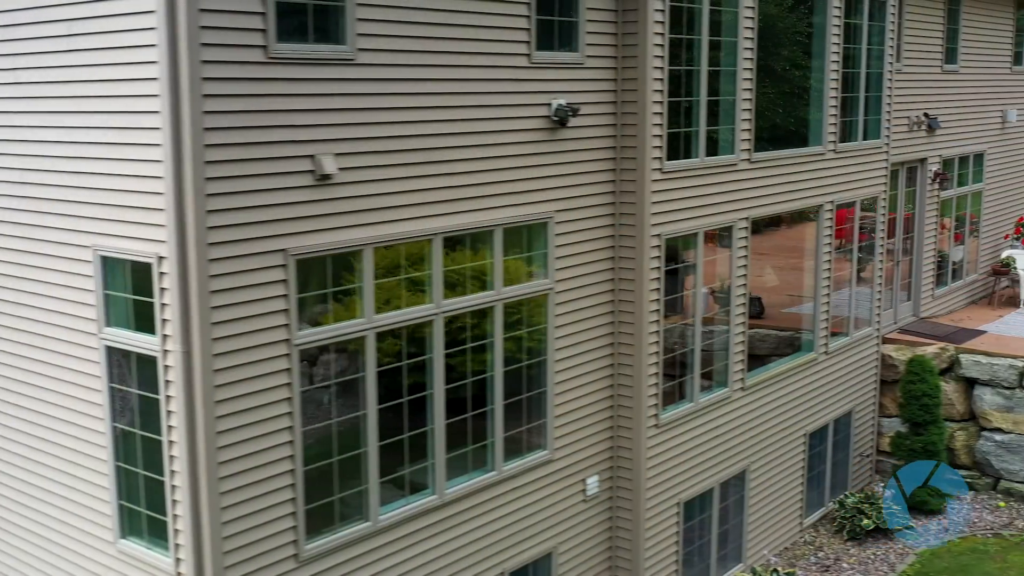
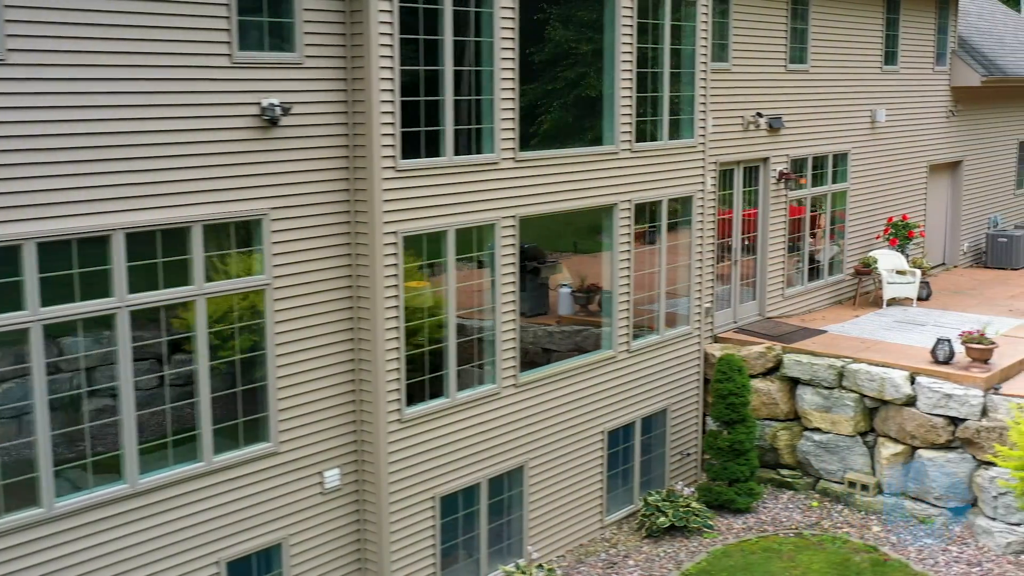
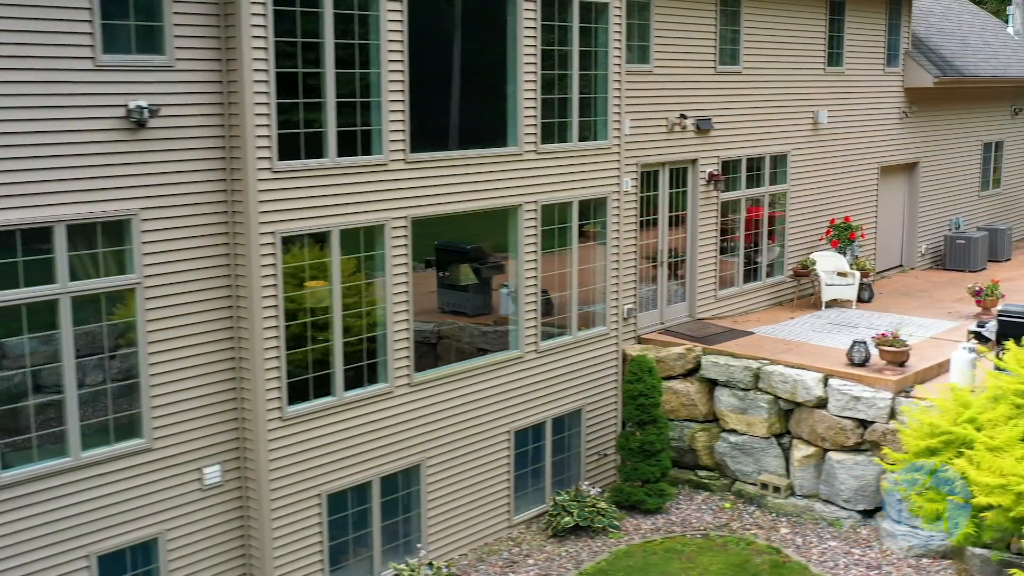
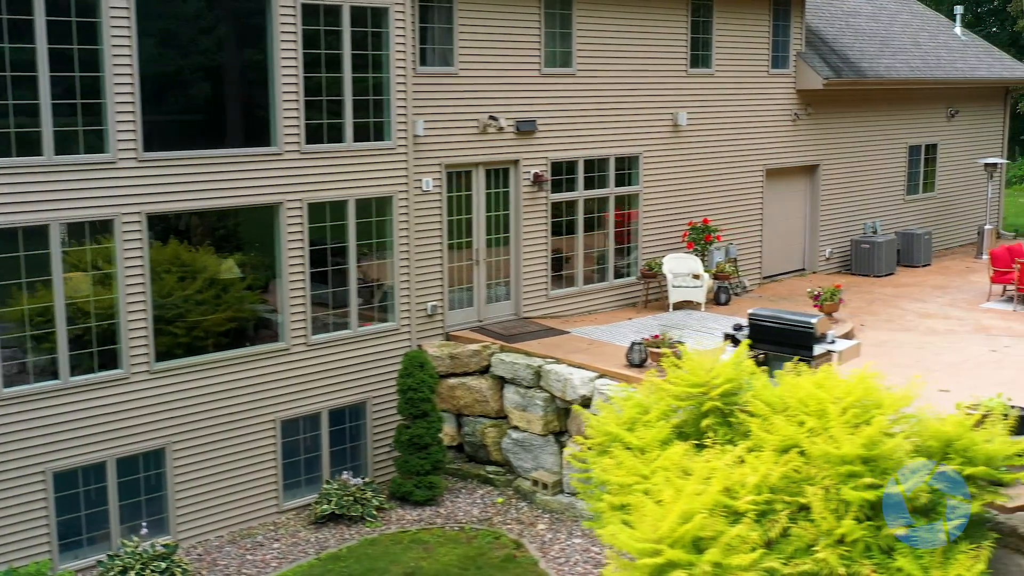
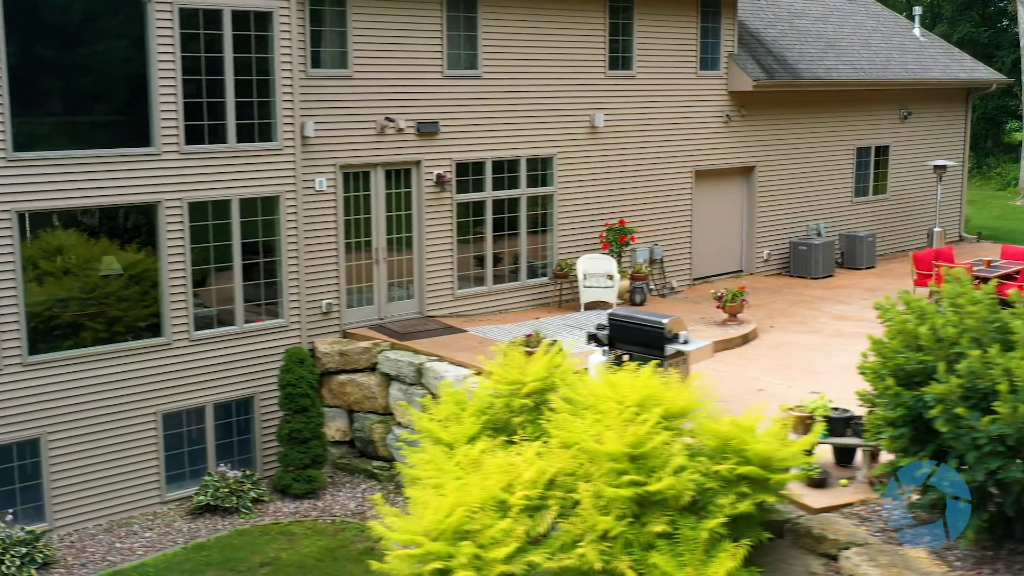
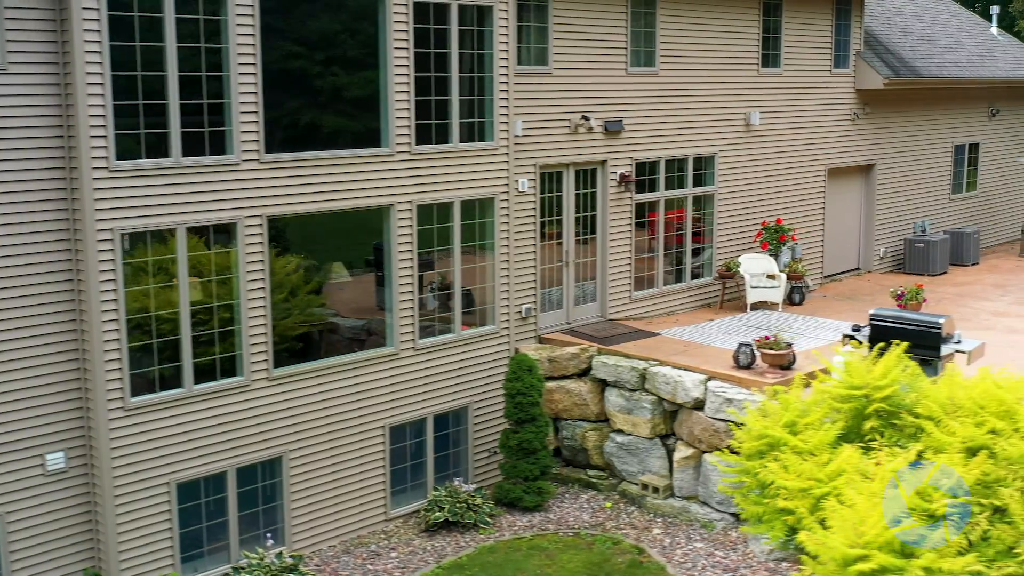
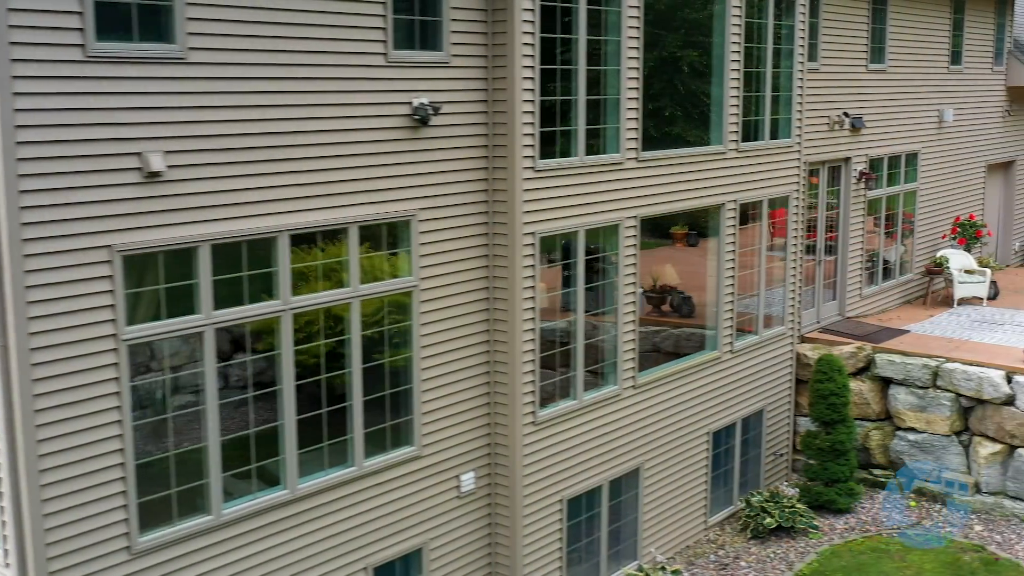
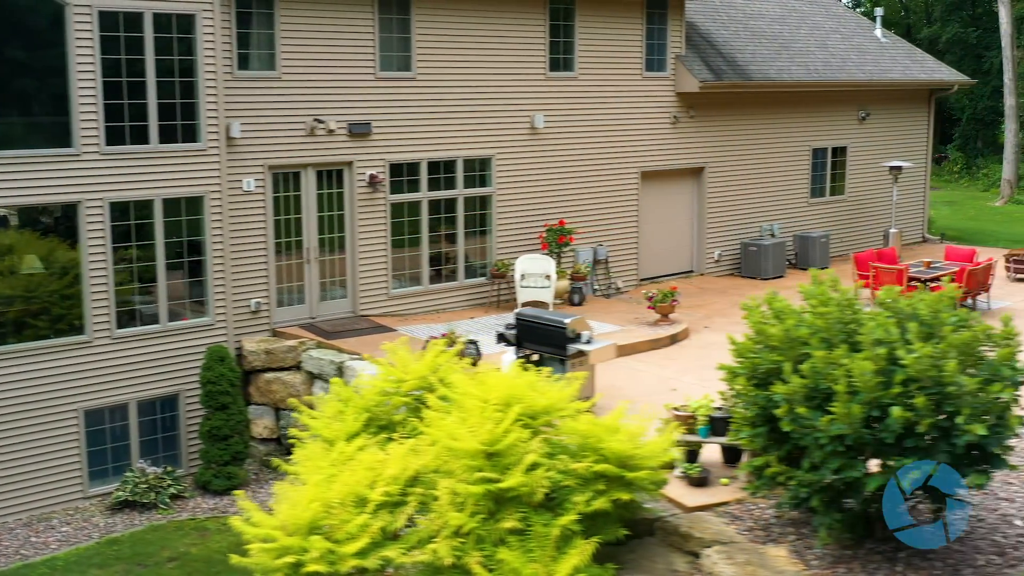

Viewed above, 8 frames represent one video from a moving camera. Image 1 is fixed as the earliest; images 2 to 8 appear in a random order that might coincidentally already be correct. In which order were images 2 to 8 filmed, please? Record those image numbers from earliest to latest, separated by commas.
7, 2, 3, 6, 4, 5, 8
